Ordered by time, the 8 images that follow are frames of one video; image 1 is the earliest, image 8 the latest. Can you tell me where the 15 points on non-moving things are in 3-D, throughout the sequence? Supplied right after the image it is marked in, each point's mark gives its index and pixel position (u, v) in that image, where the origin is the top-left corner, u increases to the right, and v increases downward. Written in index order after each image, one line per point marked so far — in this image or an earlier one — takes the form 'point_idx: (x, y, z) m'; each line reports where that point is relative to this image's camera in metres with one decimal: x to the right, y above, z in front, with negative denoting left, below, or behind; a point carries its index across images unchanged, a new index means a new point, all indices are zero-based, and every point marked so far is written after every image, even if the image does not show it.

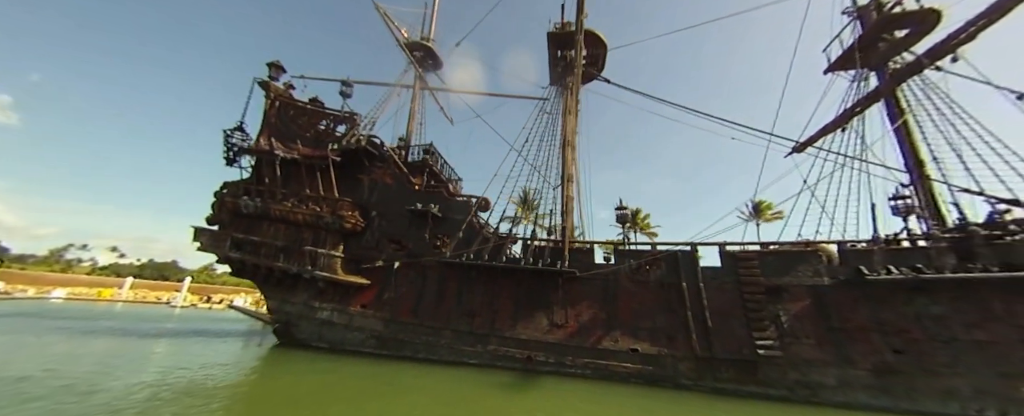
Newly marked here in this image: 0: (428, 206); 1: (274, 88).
0: (-3.5, +0.1, +12.8) m
1: (-13.9, +7.1, +18.4) m
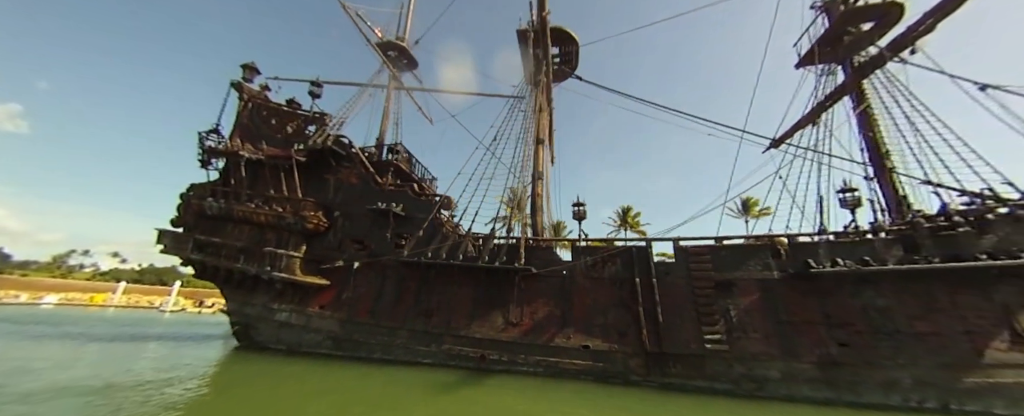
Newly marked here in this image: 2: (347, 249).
0: (-5.1, +0.2, +12.7) m
1: (-15.5, +7.0, +18.3) m
2: (-6.8, -1.7, +12.6) m
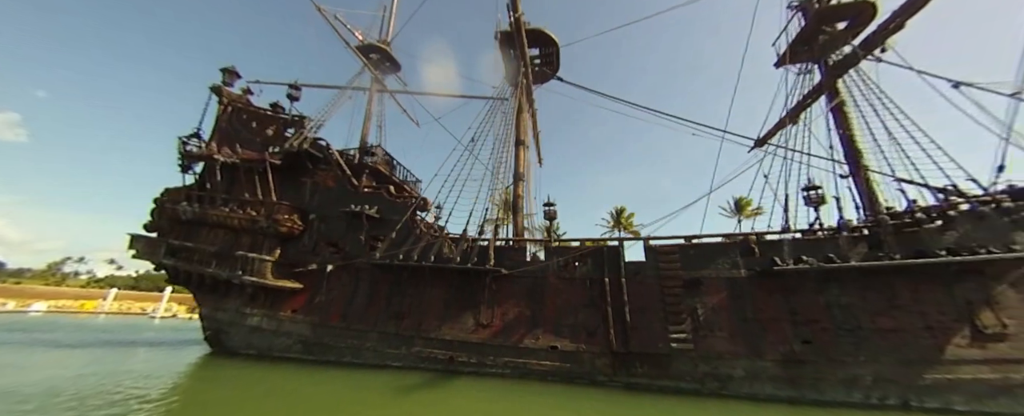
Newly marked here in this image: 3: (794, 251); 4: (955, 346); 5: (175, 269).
0: (-6.1, +0.1, +12.6) m
1: (-16.7, +6.8, +18.1) m
2: (-7.8, -1.8, +12.5) m
3: (+8.2, -1.3, +8.8) m
4: (+10.9, -3.4, +7.5) m
5: (-14.9, -2.7, +13.4) m
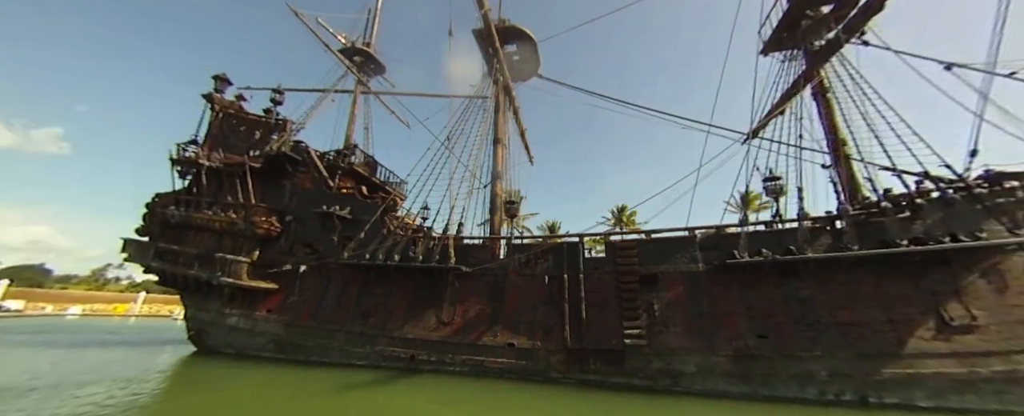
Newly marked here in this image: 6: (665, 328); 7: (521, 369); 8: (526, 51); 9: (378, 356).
0: (-7.4, 0.0, +12.8) m
1: (-17.9, +6.5, +18.6) m
2: (-9.1, -1.9, +12.7) m
3: (+6.9, -1.0, +8.6) m
4: (+9.5, -3.2, +7.2) m
5: (-16.0, -2.9, +13.9) m
6: (+4.2, -3.3, +8.4) m
7: (+0.3, -4.6, +8.8) m
8: (+0.8, +9.3, +17.8) m
9: (-4.4, -4.9, +10.0) m
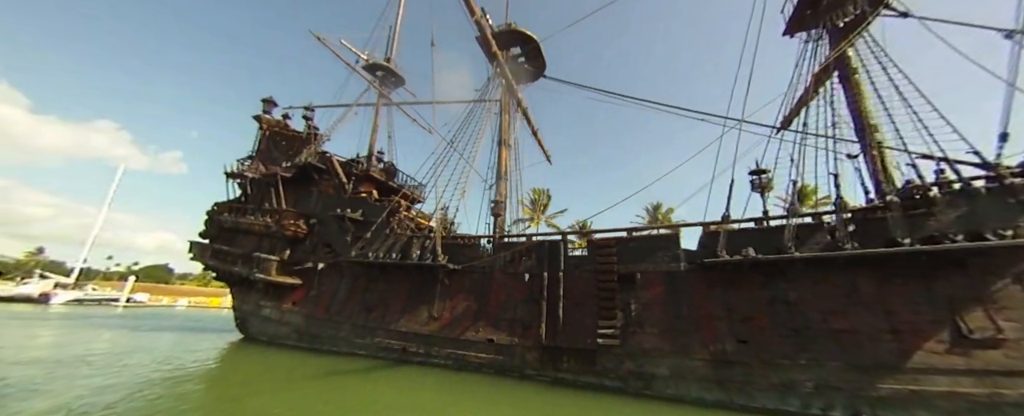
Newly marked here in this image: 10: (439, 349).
0: (-7.5, -0.1, +14.1) m
1: (-17.3, +6.2, +21.3) m
2: (-9.2, -2.1, +14.3) m
3: (+6.1, -0.9, +8.0) m
4: (+8.6, -3.0, +6.3) m
5: (-15.9, -3.2, +16.3) m
6: (+3.5, -3.3, +8.2) m
7: (-0.4, -4.7, +9.1) m
8: (+1.1, +9.3, +18.0) m
9: (-4.9, -5.0, +10.9) m
10: (-2.4, -4.6, +10.0) m
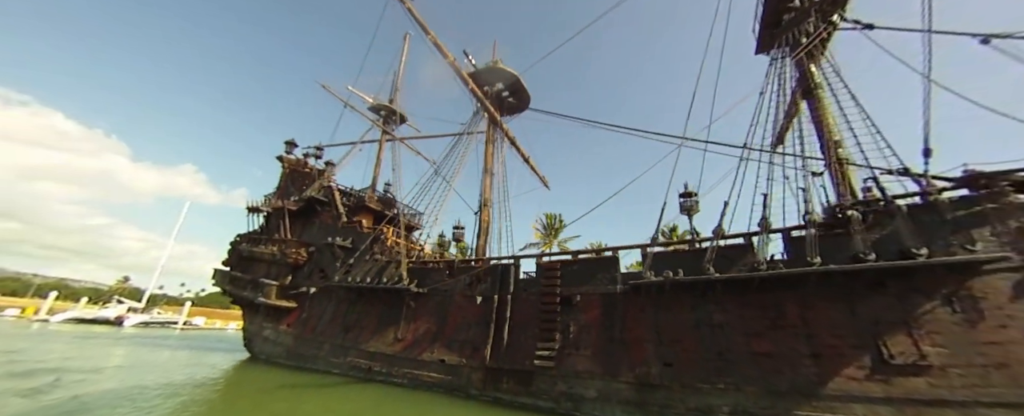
0: (-8.7, -1.6, +15.4) m
1: (-18.0, +3.9, +24.0) m
2: (-10.3, -3.6, +15.6) m
3: (+4.3, -1.5, +8.2) m
4: (+6.7, -3.4, +6.1) m
5: (-16.8, -5.1, +18.2) m
6: (+1.7, -3.9, +8.4) m
7: (-2.0, -5.5, +9.5) m
8: (0.0, +7.7, +19.3) m
9: (-6.3, -6.1, +11.7) m
10: (-3.9, -5.6, +10.6) m
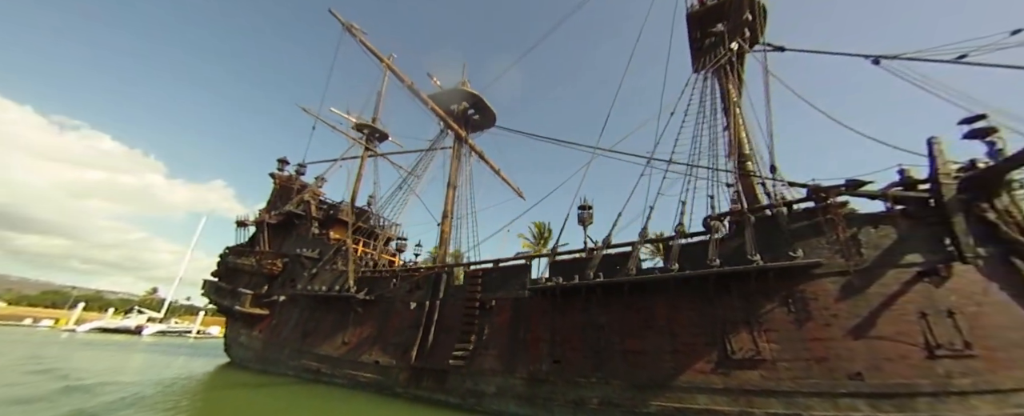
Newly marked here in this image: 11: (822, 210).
0: (-11.1, -2.3, +16.6) m
1: (-20.1, +2.7, +25.6) m
2: (-12.6, -4.3, +16.8) m
3: (+1.7, -1.9, +9.0) m
4: (+4.0, -3.6, +6.7) m
5: (-19.0, -6.0, +19.5) m
6: (-0.8, -4.3, +9.1) m
7: (-4.5, -6.0, +10.3) m
8: (-2.4, +7.0, +20.5) m
9: (-8.7, -6.7, +12.7) m
10: (-6.4, -6.1, +11.4) m
11: (+7.1, 0.0, +6.9) m
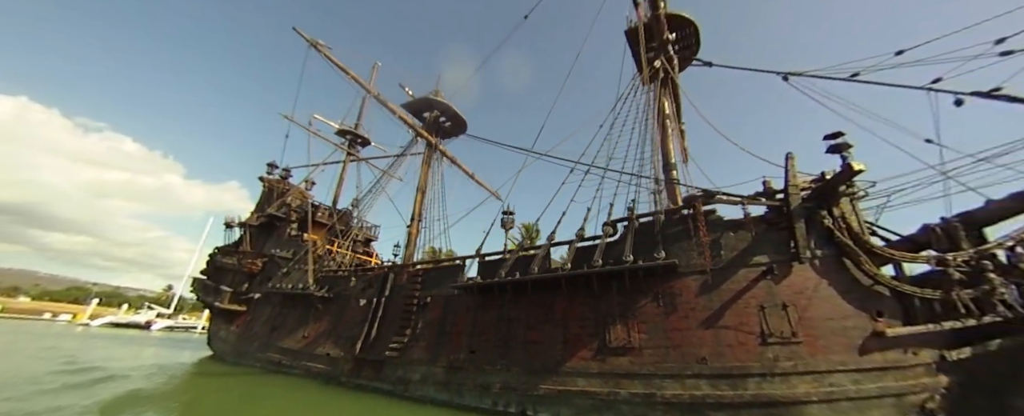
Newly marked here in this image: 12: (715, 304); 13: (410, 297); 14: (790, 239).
0: (-13.4, -2.6, +17.7) m
1: (-22.3, +2.5, +26.7) m
2: (-14.9, -4.6, +17.9) m
3: (-0.7, -2.1, +9.9) m
4: (+1.7, -3.8, +7.7) m
5: (-21.3, -6.3, +20.6) m
6: (-3.2, -4.5, +10.1) m
7: (-6.8, -6.2, +11.4) m
8: (-4.7, +6.8, +21.5) m
9: (-11.0, -6.9, +13.7) m
10: (-8.7, -6.3, +12.5) m
11: (+4.7, -0.2, +7.8) m
12: (+4.7, -2.2, +7.0) m
13: (-3.8, -3.3, +11.2) m
14: (+6.5, -0.7, +7.1) m
